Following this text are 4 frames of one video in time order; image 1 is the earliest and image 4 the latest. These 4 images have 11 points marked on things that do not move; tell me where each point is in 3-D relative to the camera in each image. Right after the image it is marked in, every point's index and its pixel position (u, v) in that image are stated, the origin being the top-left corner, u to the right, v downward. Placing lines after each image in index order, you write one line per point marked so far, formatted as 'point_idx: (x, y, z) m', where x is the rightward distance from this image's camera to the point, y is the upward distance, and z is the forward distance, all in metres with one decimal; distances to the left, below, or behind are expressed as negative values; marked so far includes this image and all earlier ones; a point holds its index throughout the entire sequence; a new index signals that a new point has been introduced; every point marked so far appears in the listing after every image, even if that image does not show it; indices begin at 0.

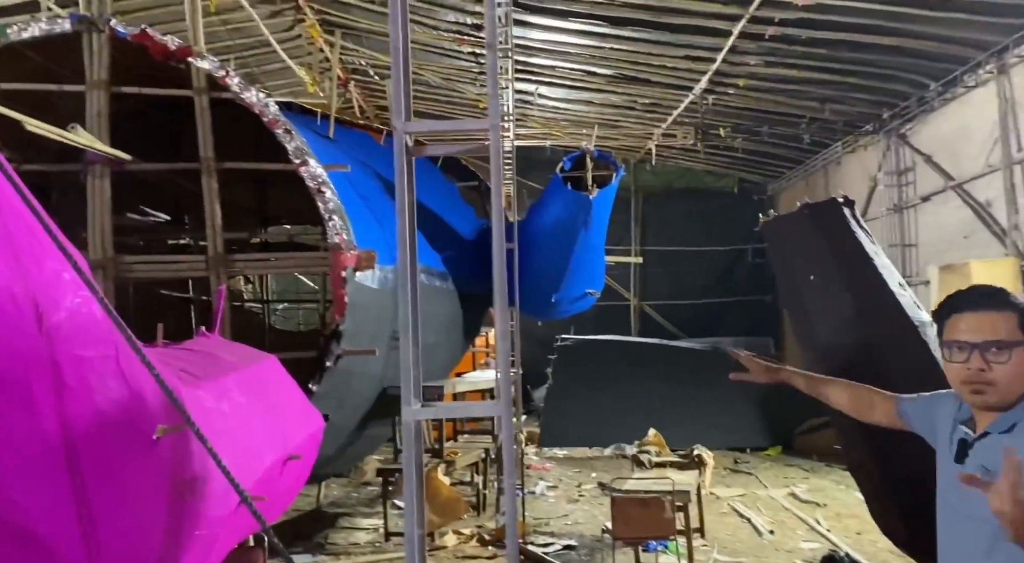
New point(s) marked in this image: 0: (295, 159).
0: (-1.2, +0.7, +5.4) m
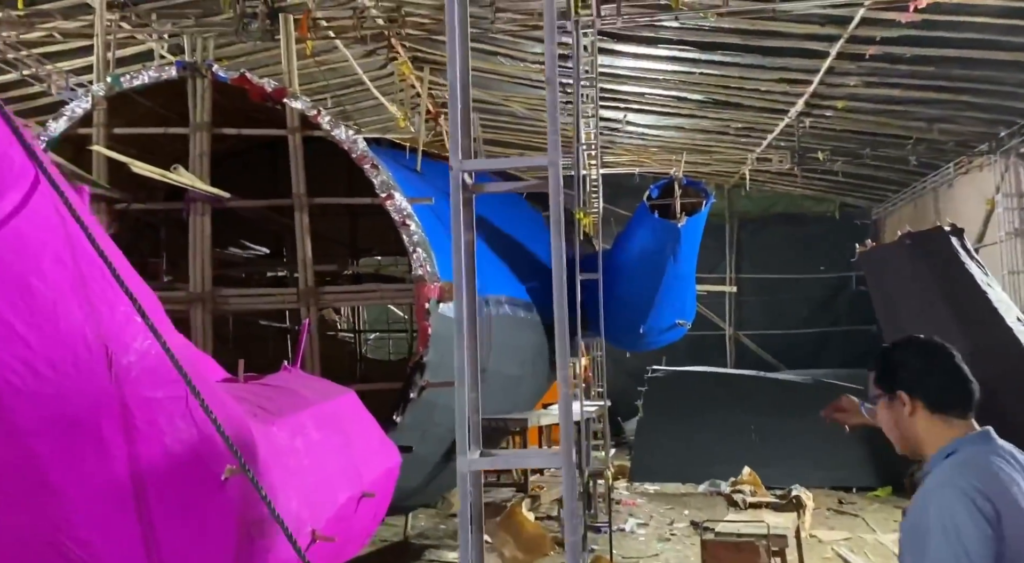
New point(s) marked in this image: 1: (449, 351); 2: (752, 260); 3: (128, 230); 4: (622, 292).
0: (-0.7, +0.5, +5.4) m
1: (-0.3, -0.4, +5.4) m
2: (+3.0, +0.3, +12.3) m
3: (-2.6, +0.4, +6.8) m
4: (+0.7, -0.1, +6.8) m
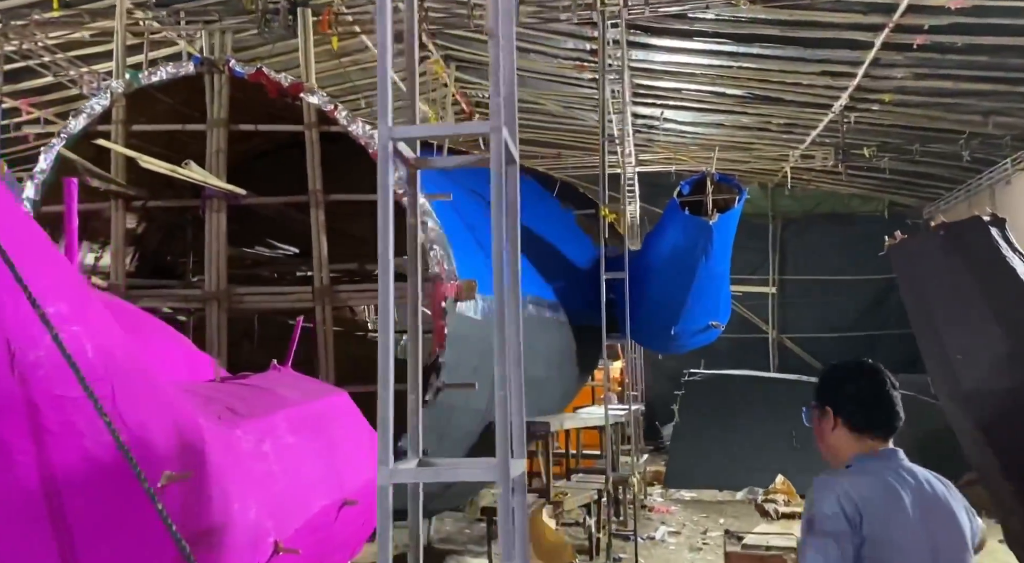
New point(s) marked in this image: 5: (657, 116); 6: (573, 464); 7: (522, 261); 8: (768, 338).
0: (-0.6, +0.5, +5.2) m
1: (-0.2, -0.4, +5.2) m
2: (+3.4, +0.2, +12.0) m
3: (-2.5, +0.4, +6.8) m
4: (+0.9, -0.1, +6.6) m
5: (+1.4, +1.6, +9.9) m
6: (+0.4, -1.3, +6.9) m
7: (+0.1, +0.1, +6.3) m
8: (+3.1, -0.7, +11.9) m
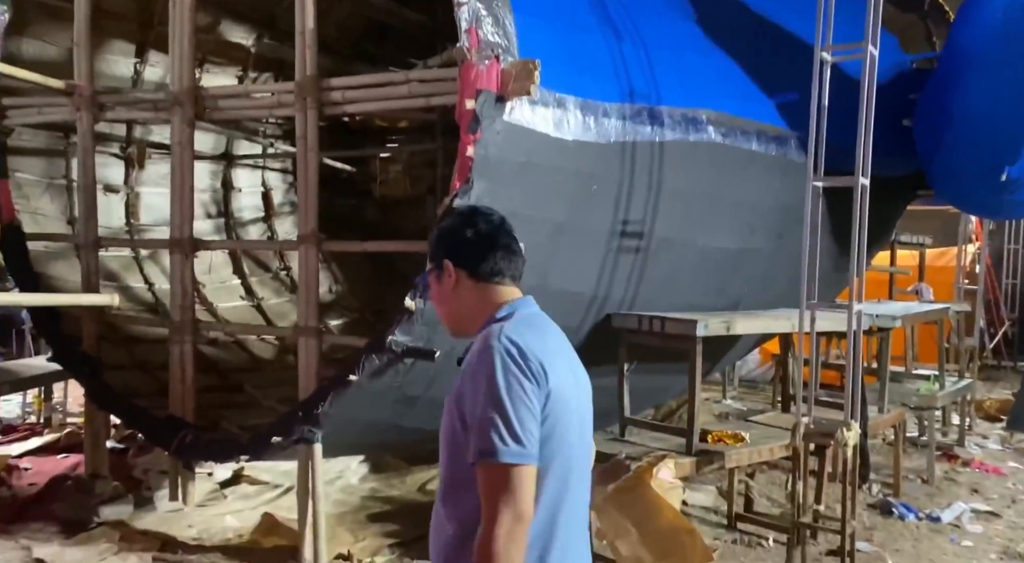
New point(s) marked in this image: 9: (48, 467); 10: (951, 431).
0: (-0.3, +1.1, +3.0) m
1: (0.0, +0.3, +2.9) m
2: (+6.1, +1.4, +7.6) m
3: (-1.3, +1.3, +5.2) m
4: (+1.7, +0.6, +3.7) m
5: (+3.5, +2.7, +6.3) m
6: (+1.3, -0.5, +4.3) m
7: (+0.8, +0.9, +3.8) m
8: (+5.8, +0.5, +7.8) m
9: (-2.2, -0.9, +4.8) m
10: (+2.4, -0.8, +5.5) m
